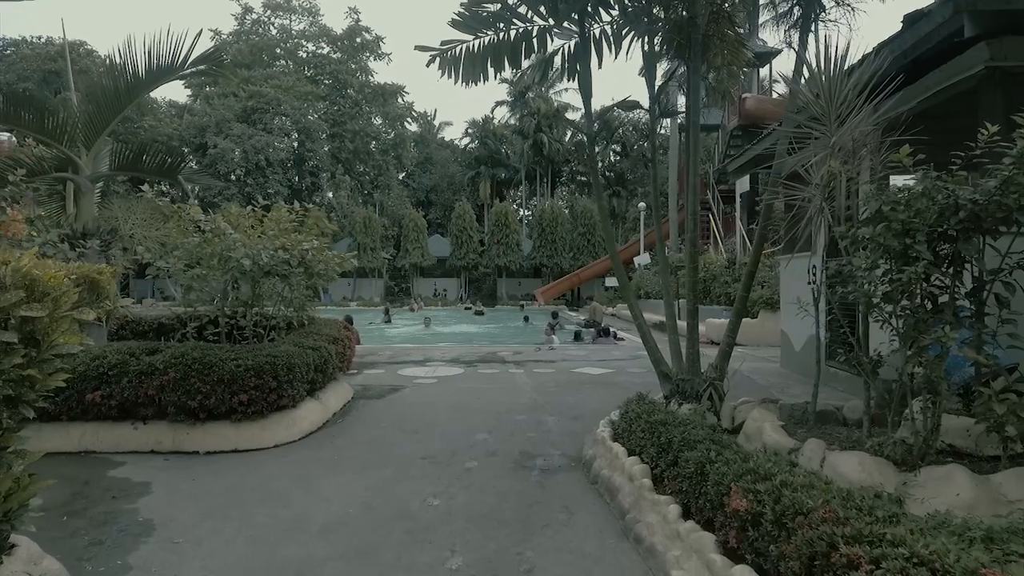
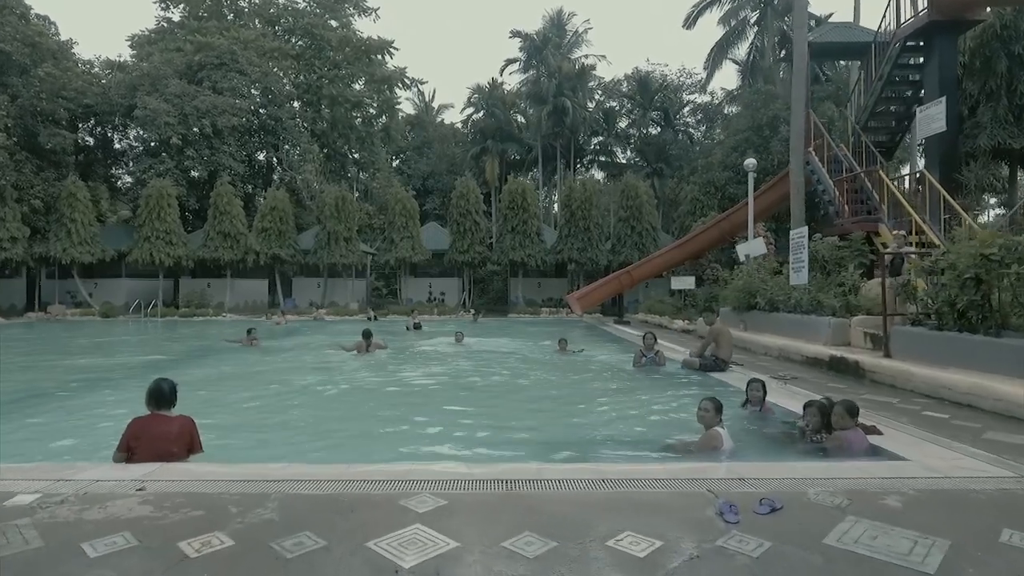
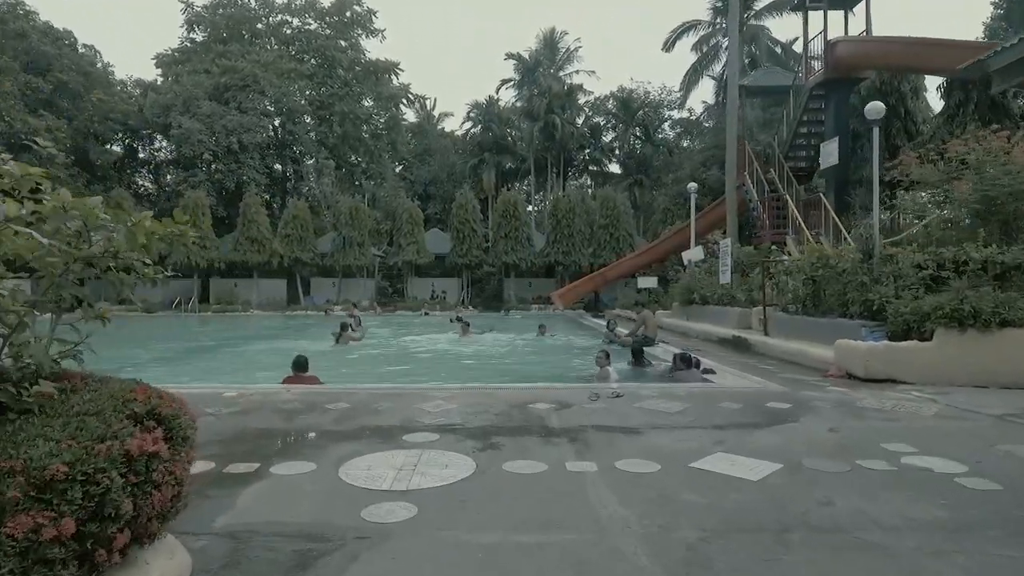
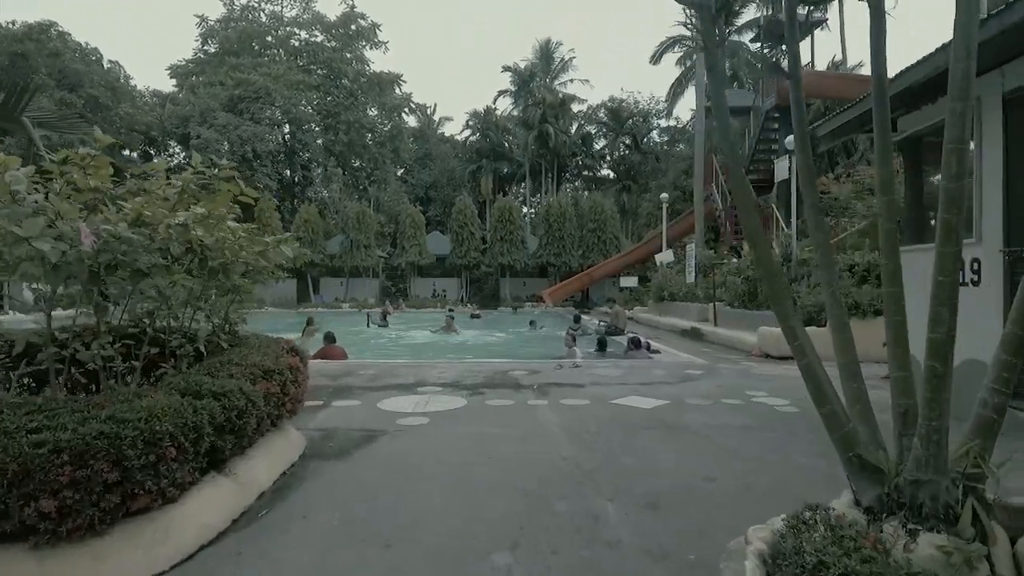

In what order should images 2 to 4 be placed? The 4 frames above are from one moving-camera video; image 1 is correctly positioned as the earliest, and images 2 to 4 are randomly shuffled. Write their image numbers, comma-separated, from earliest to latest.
4, 3, 2
